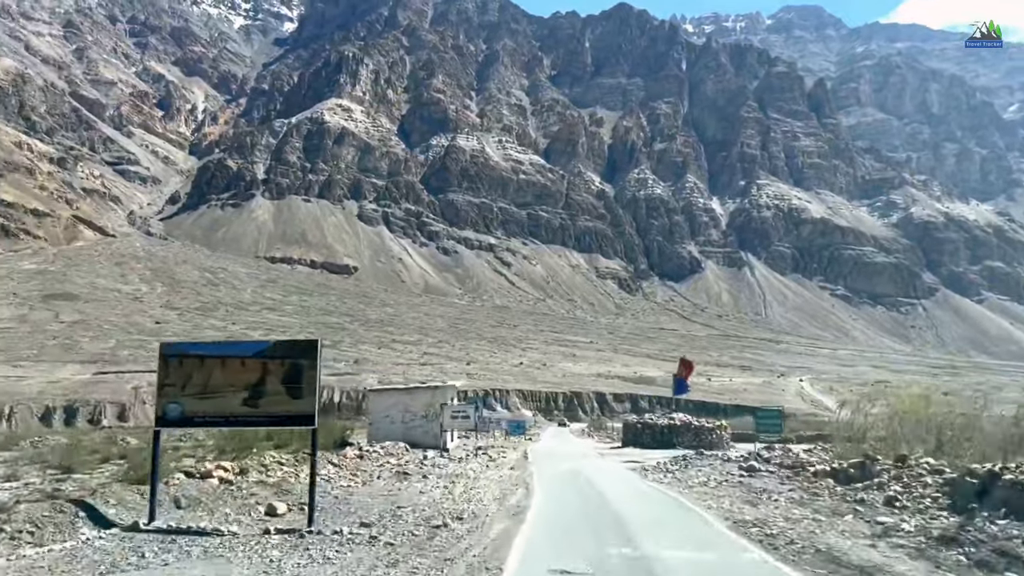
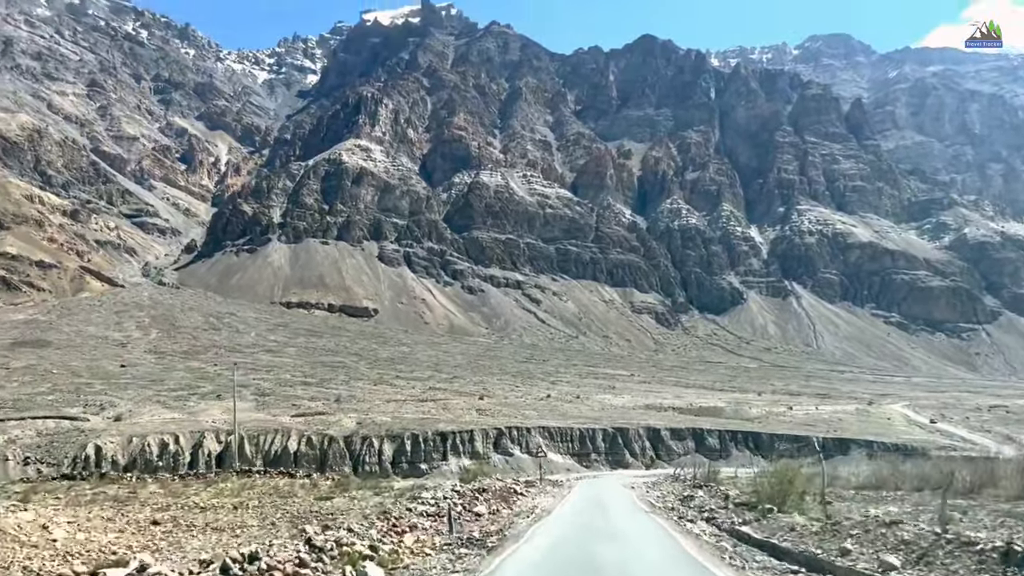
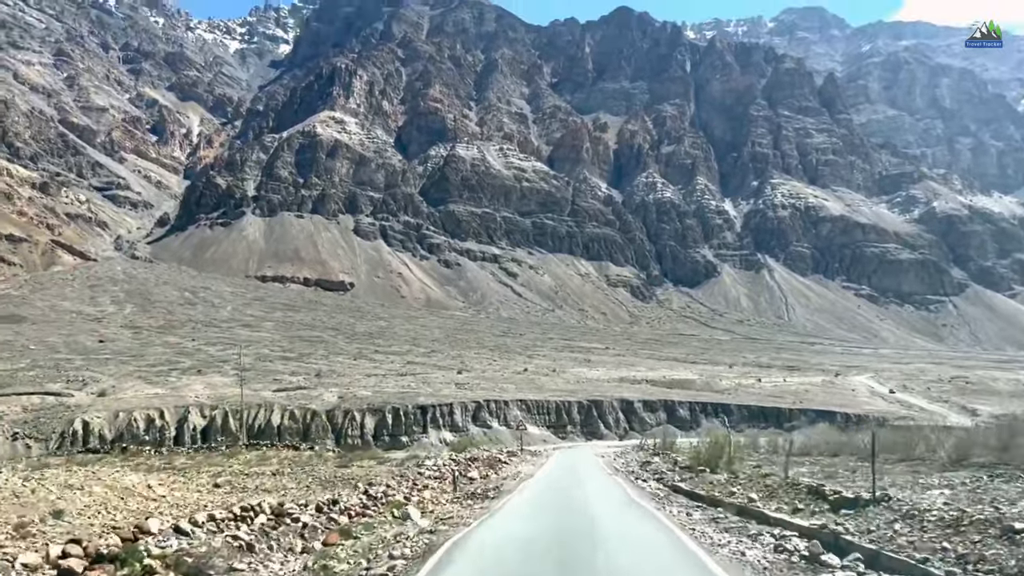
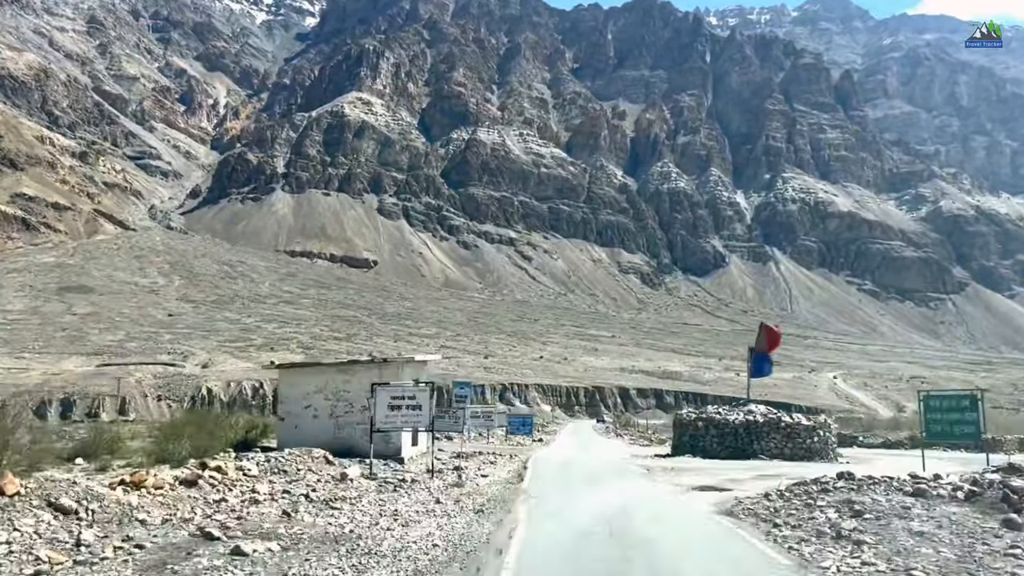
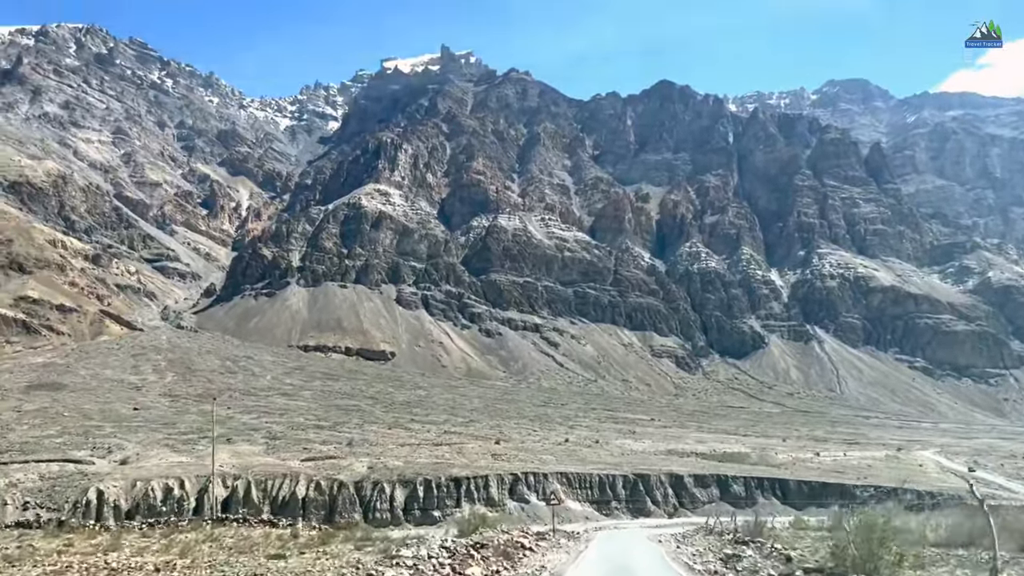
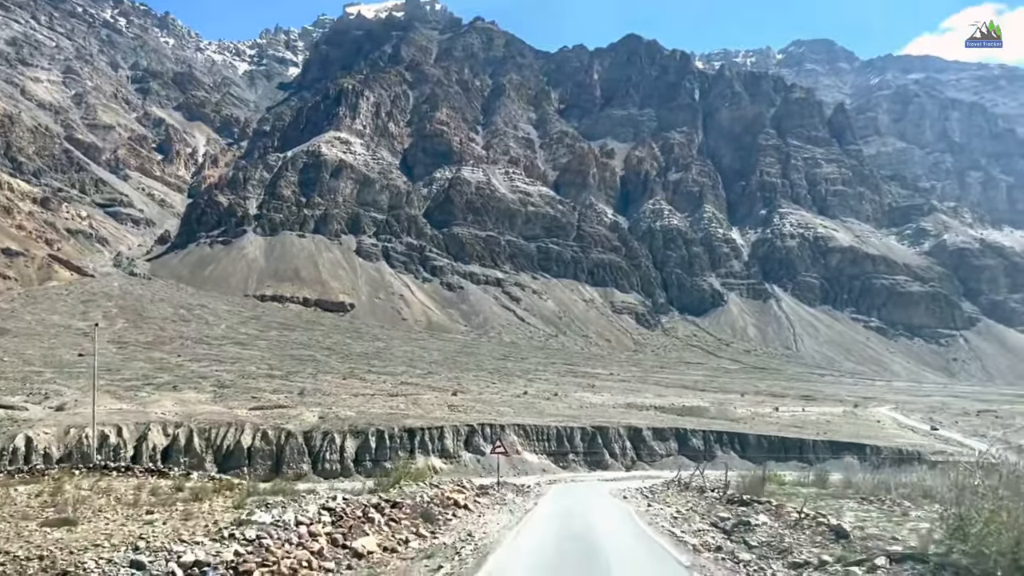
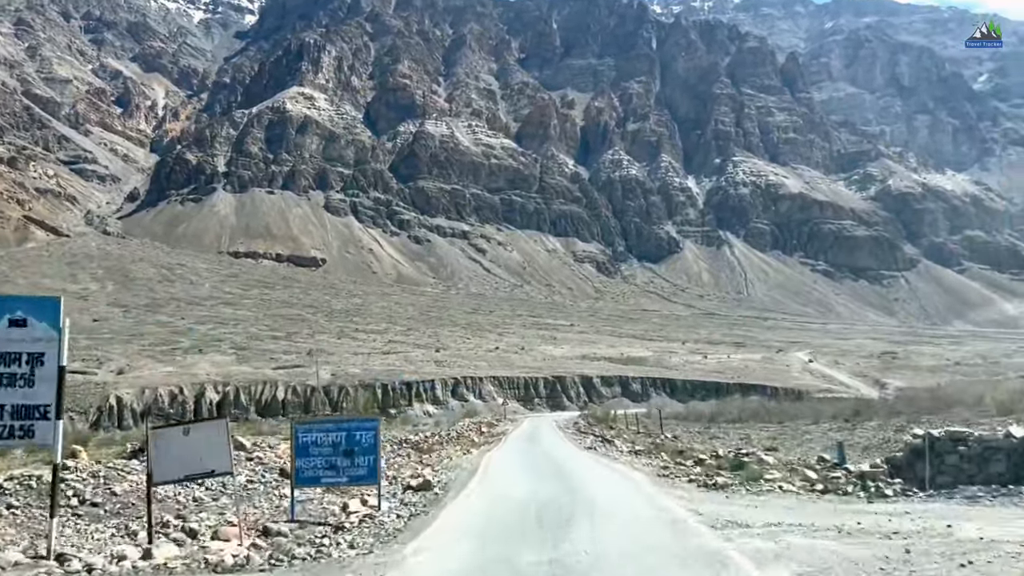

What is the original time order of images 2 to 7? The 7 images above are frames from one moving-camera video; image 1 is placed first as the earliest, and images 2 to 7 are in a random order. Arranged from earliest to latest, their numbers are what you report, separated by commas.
4, 7, 3, 2, 5, 6
